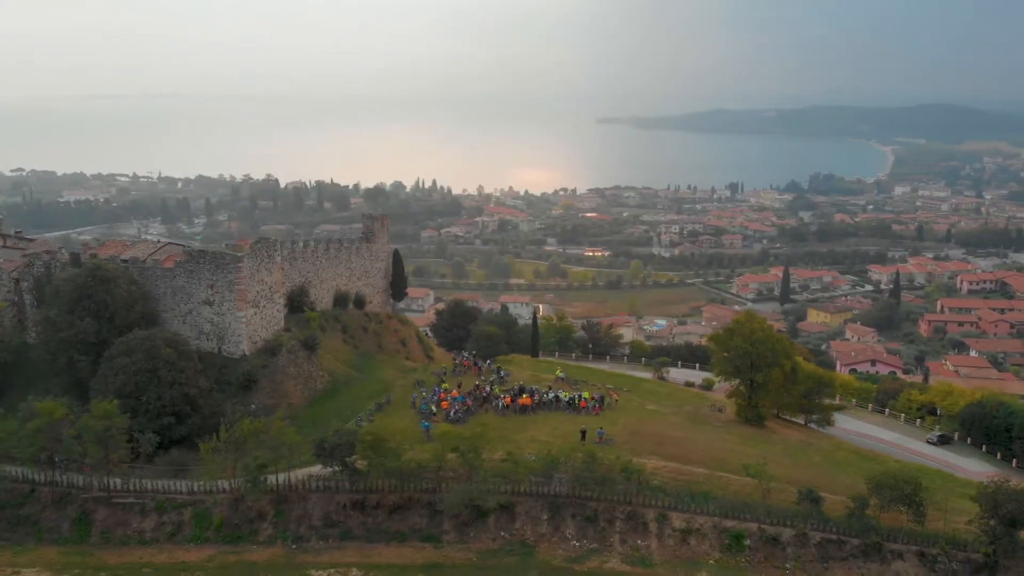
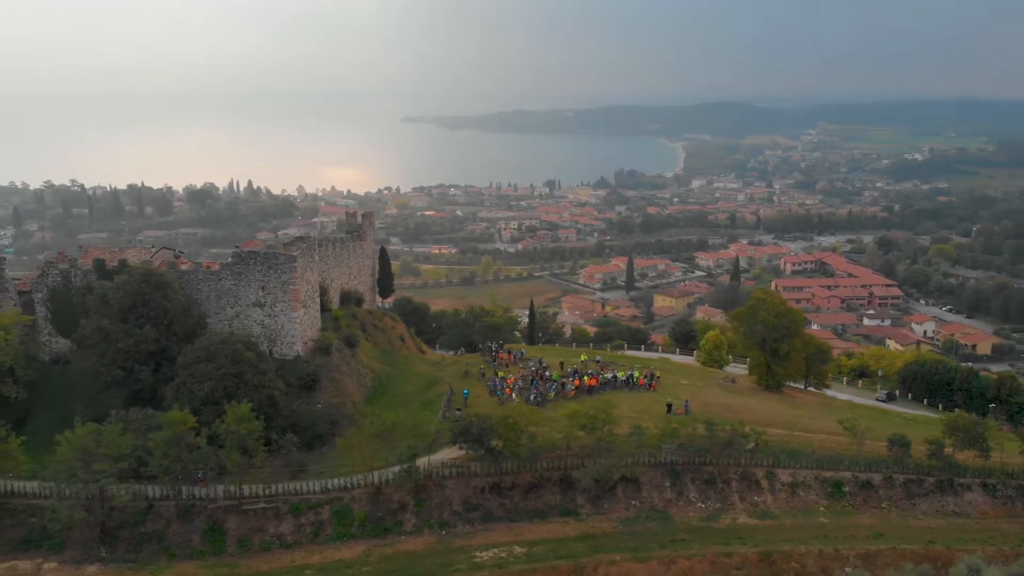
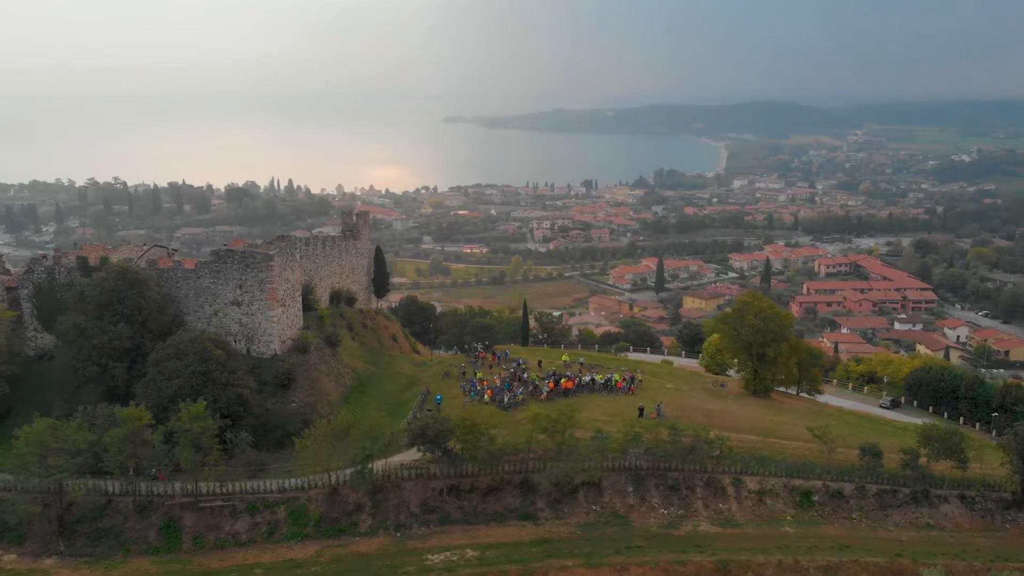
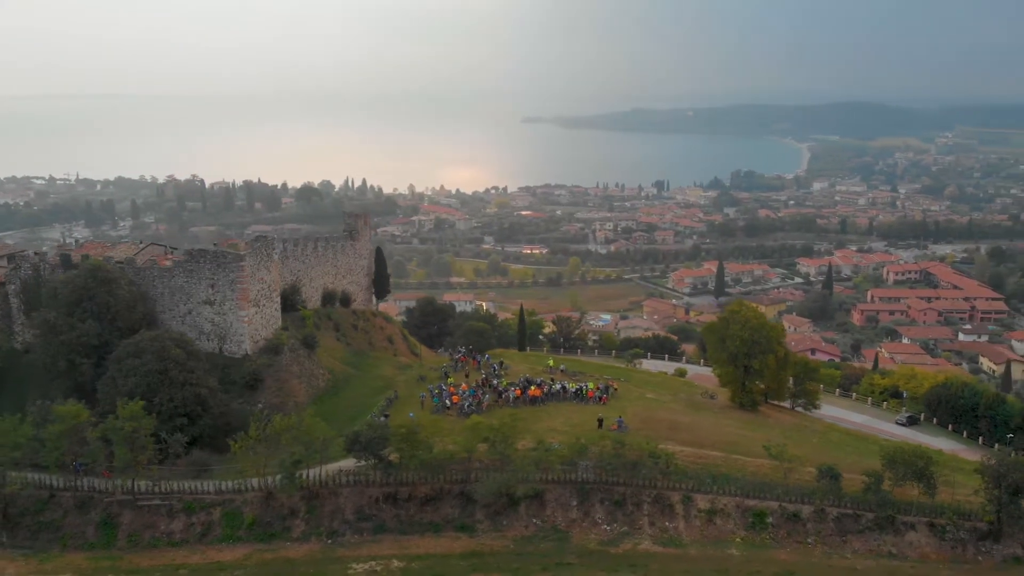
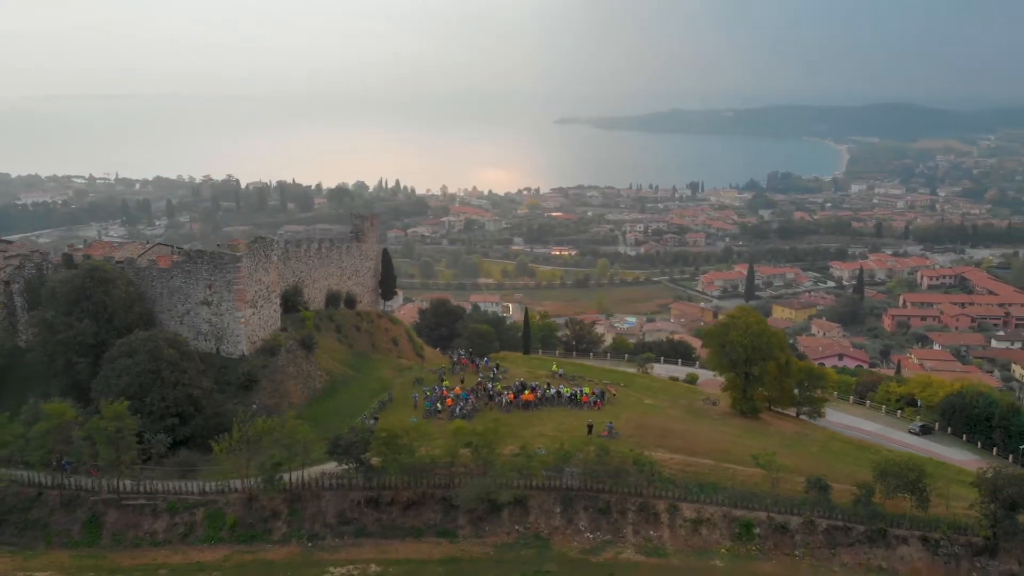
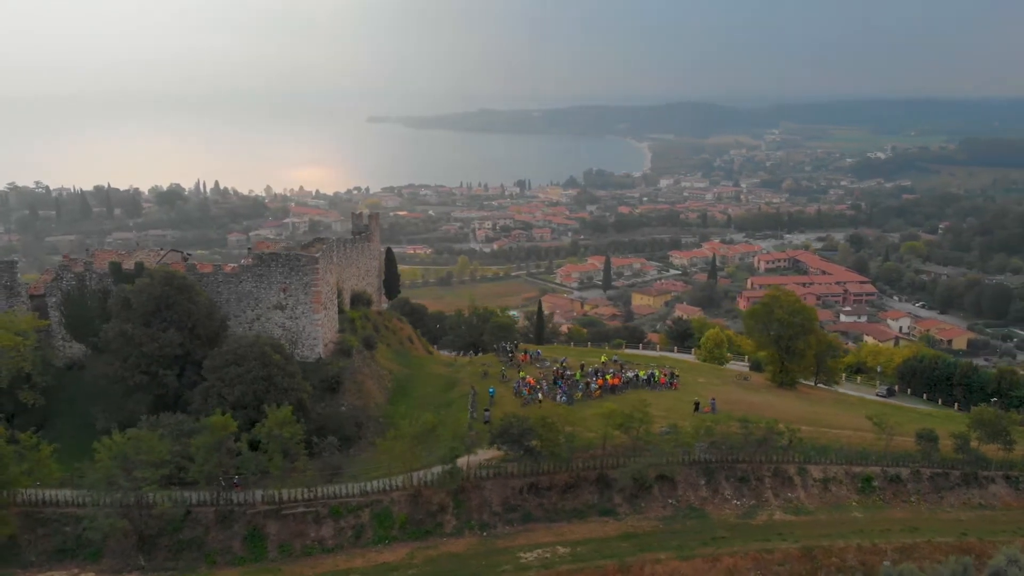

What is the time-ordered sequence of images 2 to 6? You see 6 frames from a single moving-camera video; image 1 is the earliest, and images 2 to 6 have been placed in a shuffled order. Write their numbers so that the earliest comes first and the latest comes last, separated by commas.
5, 4, 3, 2, 6
